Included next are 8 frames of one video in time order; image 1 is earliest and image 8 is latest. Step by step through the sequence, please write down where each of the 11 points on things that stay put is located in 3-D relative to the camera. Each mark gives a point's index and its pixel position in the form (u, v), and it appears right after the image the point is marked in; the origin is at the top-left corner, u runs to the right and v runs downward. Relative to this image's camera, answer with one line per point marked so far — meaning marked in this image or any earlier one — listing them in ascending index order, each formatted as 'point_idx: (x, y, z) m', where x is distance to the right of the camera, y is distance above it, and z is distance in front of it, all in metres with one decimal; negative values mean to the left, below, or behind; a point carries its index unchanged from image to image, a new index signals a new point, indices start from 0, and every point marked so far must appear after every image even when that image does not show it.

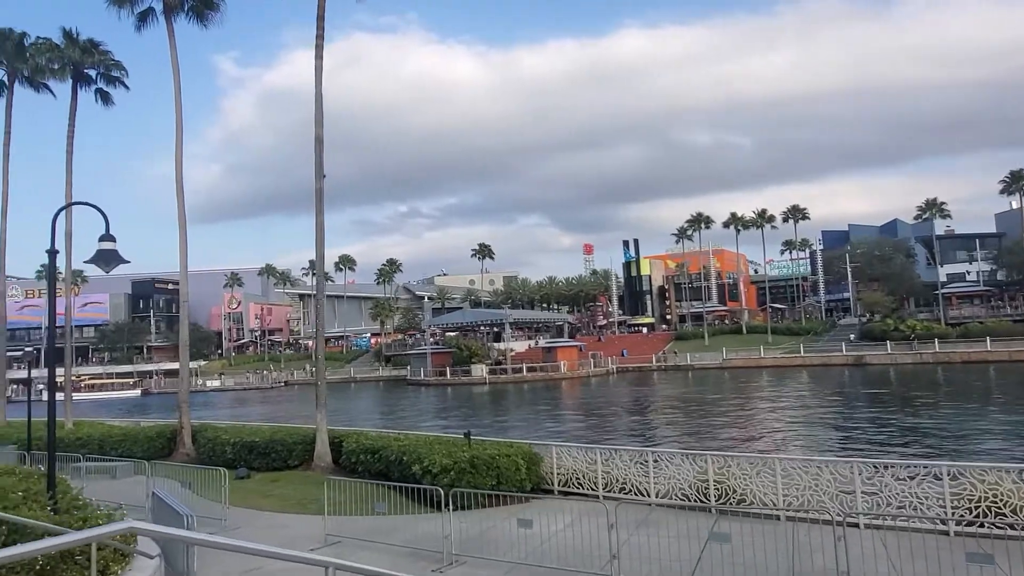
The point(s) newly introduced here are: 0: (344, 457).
0: (-3.7, -3.7, +15.5) m
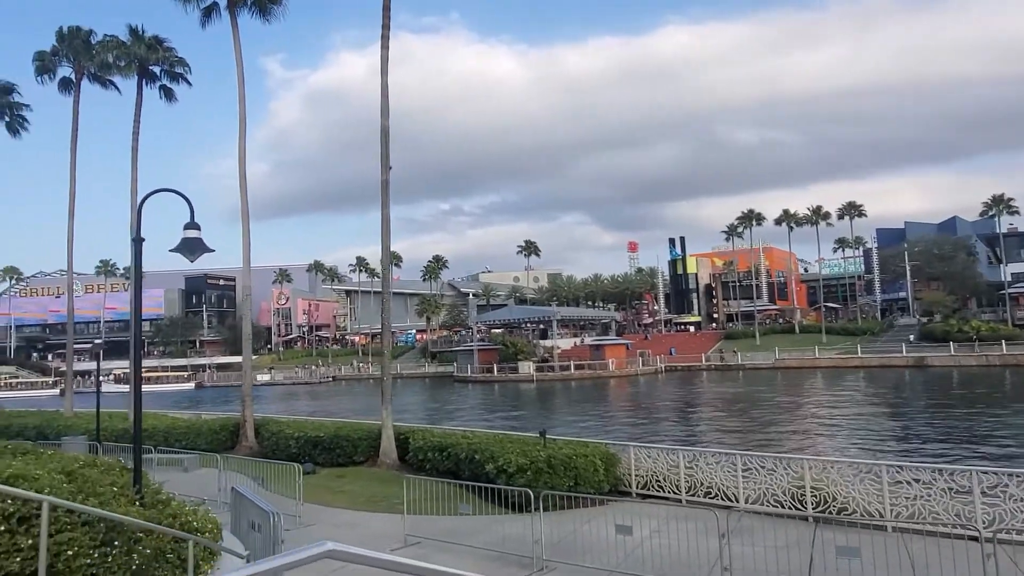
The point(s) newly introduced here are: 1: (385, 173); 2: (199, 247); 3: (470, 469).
0: (-2.2, -3.6, +15.2) m
1: (-2.9, +2.6, +16.2) m
2: (-3.5, +0.5, +8.0) m
3: (-0.8, -3.4, +13.3) m
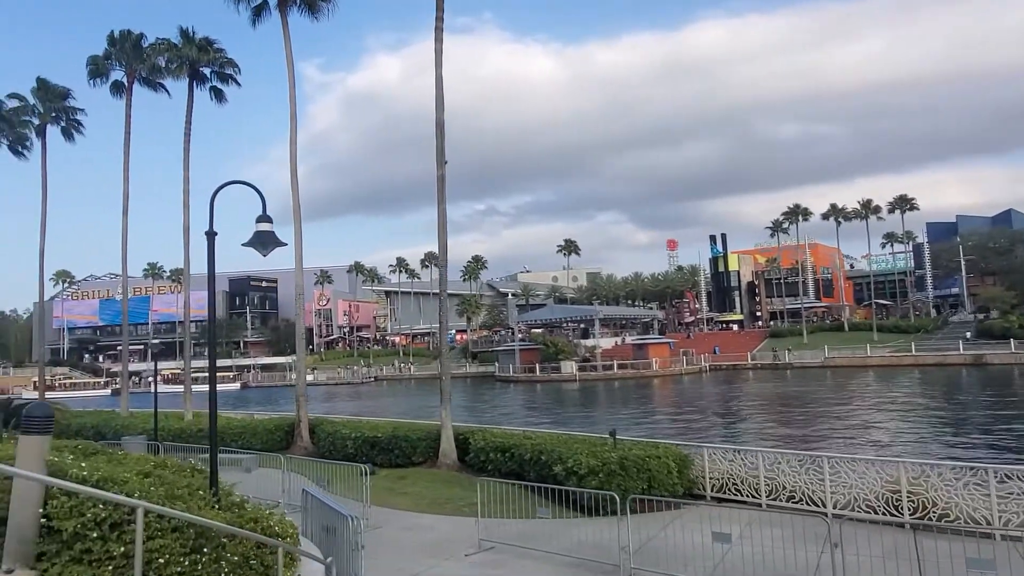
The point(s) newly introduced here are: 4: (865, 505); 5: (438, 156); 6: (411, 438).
0: (-0.9, -3.5, +14.9) m
1: (-1.6, +2.7, +15.9) m
2: (-2.6, +0.5, +7.7) m
3: (+0.4, -3.3, +12.8) m
4: (+5.2, -3.2, +10.5) m
5: (-1.6, +2.9, +15.9) m
6: (-2.2, -3.3, +15.7) m
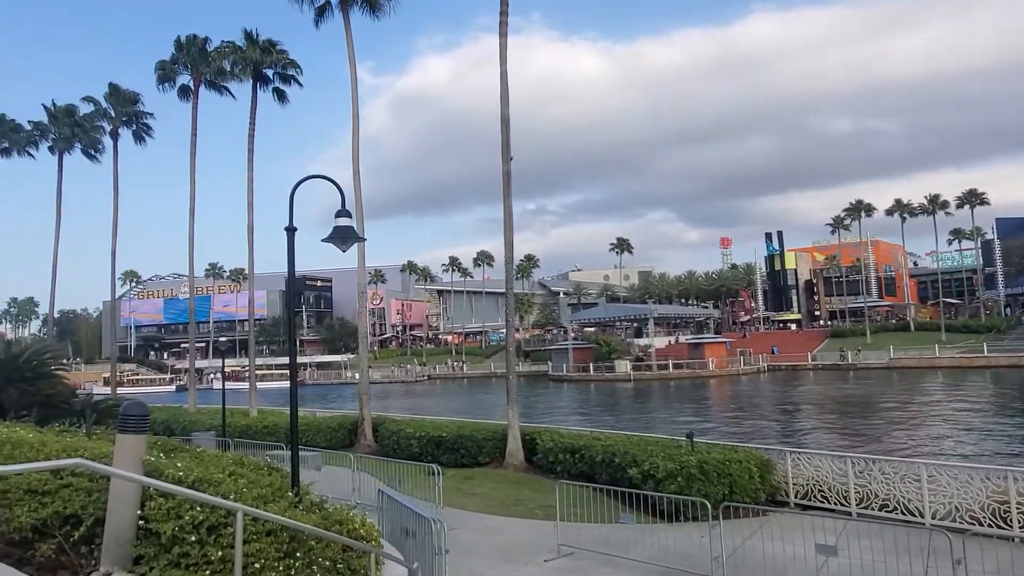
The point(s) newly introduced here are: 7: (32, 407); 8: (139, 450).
0: (+0.5, -3.4, +14.6) m
1: (-0.1, +2.7, +15.7) m
2: (-1.7, +0.5, +7.5) m
3: (+1.7, -3.2, +12.5) m
4: (+6.3, -3.1, +9.8) m
5: (-0.2, +3.0, +15.6) m
6: (-0.7, -3.3, +15.5) m
7: (-8.4, -2.1, +12.5) m
8: (-2.3, -1.0, +4.4) m
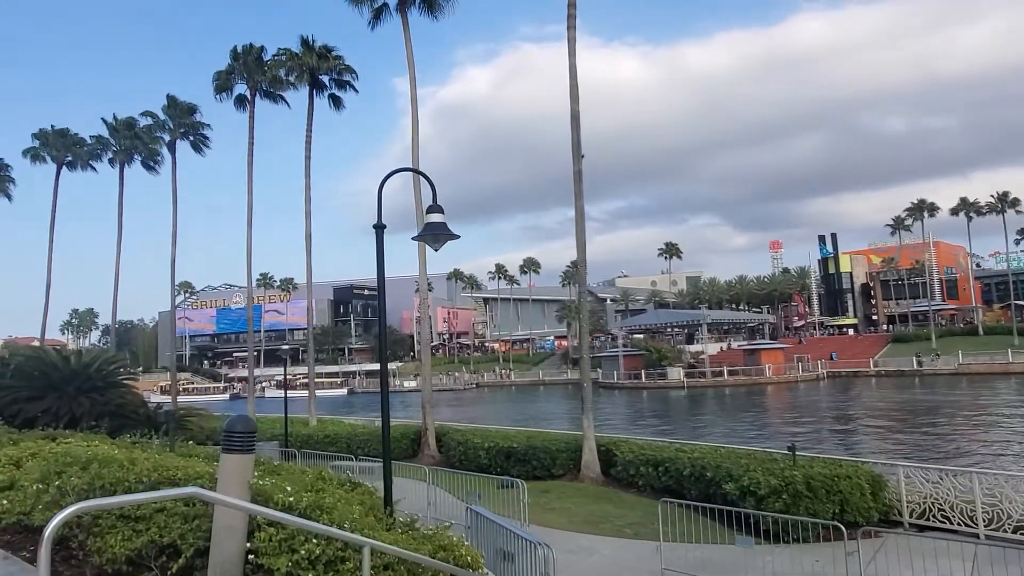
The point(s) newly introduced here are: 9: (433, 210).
0: (+2.0, -3.5, +13.8) m
1: (+1.4, +2.6, +15.0) m
2: (-0.7, +0.5, +6.9) m
3: (+3.0, -3.3, +11.6) m
4: (+7.5, -3.1, +8.7) m
5: (+1.3, +2.9, +15.0) m
6: (+0.8, -3.4, +14.8) m
7: (-7.1, -2.2, +12.3) m
8: (-1.4, -1.0, +3.8) m
9: (-0.8, +0.8, +7.0) m
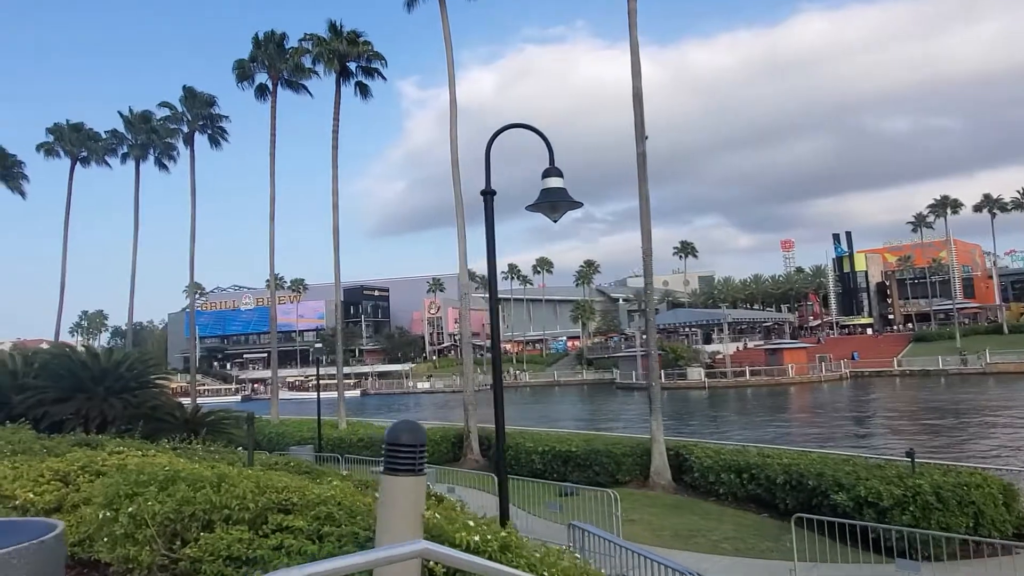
0: (+3.2, -3.3, +12.6) m
1: (+2.5, +2.8, +13.9) m
2: (+0.4, +0.7, +5.8) m
3: (+4.2, -3.1, +10.5) m
4: (+8.6, -2.9, +7.5) m
5: (+2.4, +3.1, +13.8) m
6: (+2.0, -3.2, +13.7) m
7: (-5.9, -2.1, +11.2) m
8: (-0.4, -0.8, +2.7) m
9: (+0.3, +0.9, +5.9) m
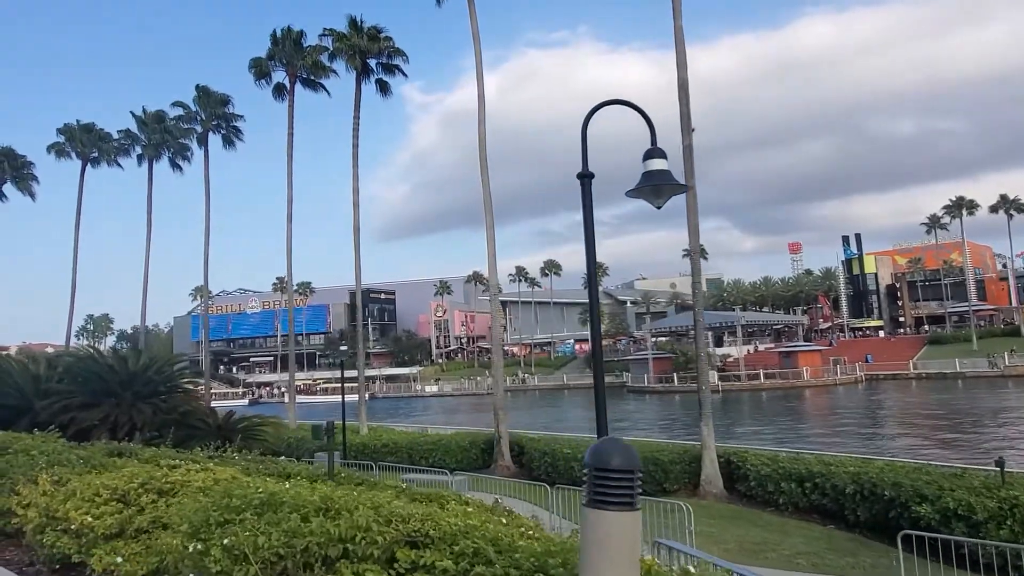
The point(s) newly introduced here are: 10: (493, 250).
0: (+3.9, -3.3, +12.0) m
1: (+3.3, +2.8, +13.2) m
2: (+1.1, +0.8, +5.2) m
3: (+4.9, -3.1, +9.8) m
4: (+9.3, -2.8, +6.9) m
5: (+3.2, +3.1, +13.2) m
6: (+2.7, -3.2, +13.0) m
7: (-5.2, -2.1, +10.6) m
8: (+0.3, -0.7, +2.1) m
9: (+1.0, +1.0, +5.3) m
10: (-0.5, +1.0, +18.3) m
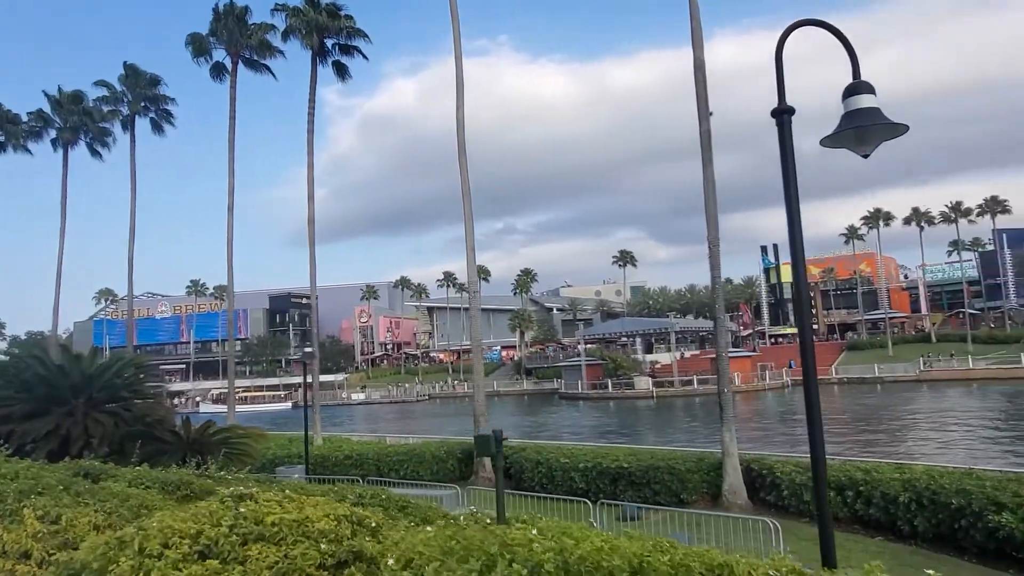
0: (+4.1, -3.2, +11.2) m
1: (+3.4, +2.9, +12.4) m
2: (+2.1, +0.9, +4.2) m
3: (+5.4, -3.0, +9.1) m
4: (+10.1, -2.8, +6.7) m
5: (+3.3, +3.2, +12.4) m
6: (+2.8, -3.1, +12.1) m
7: (-4.8, -1.9, +8.8) m
8: (+1.7, -0.5, +1.0) m
9: (+2.0, +1.2, +4.3) m
10: (-1.0, +1.1, +17.0) m
